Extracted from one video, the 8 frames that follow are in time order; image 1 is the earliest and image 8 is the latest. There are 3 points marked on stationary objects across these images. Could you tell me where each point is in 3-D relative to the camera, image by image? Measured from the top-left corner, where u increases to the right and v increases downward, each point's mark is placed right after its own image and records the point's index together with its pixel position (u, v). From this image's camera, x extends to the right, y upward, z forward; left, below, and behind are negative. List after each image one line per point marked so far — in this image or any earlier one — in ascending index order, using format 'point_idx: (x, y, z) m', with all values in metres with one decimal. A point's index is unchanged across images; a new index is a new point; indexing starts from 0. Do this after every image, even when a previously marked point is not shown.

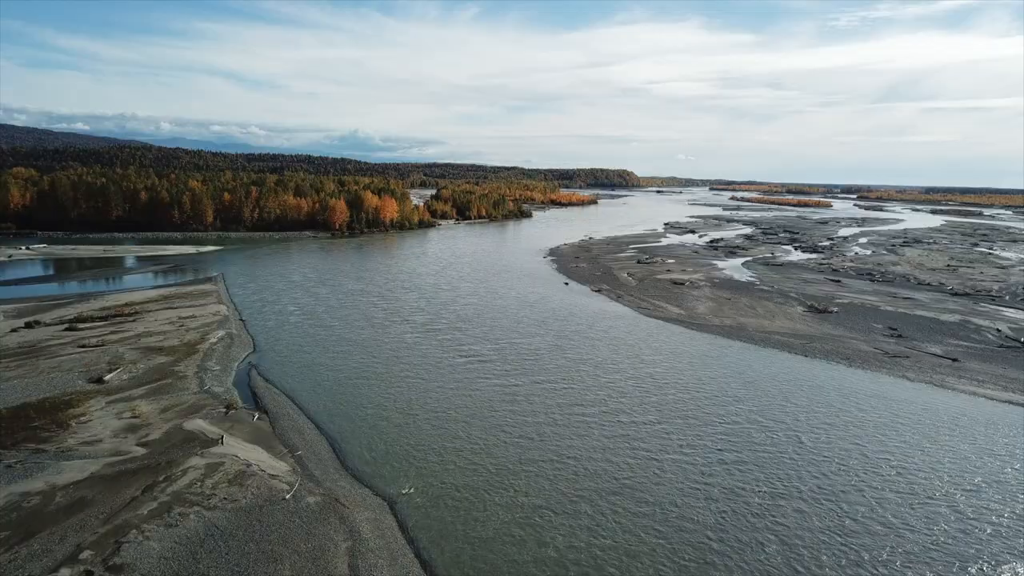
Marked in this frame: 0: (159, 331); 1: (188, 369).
0: (-13.6, -1.7, +19.1) m
1: (-10.3, -2.6, +15.8) m
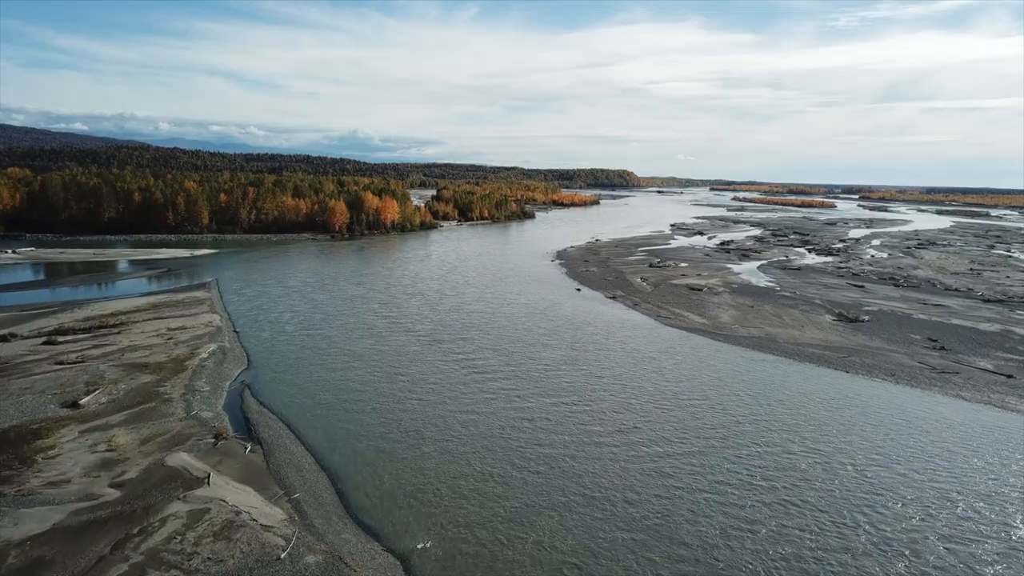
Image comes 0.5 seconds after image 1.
0: (-13.1, -2.0, +17.6) m
1: (-9.7, -3.0, +14.3) m
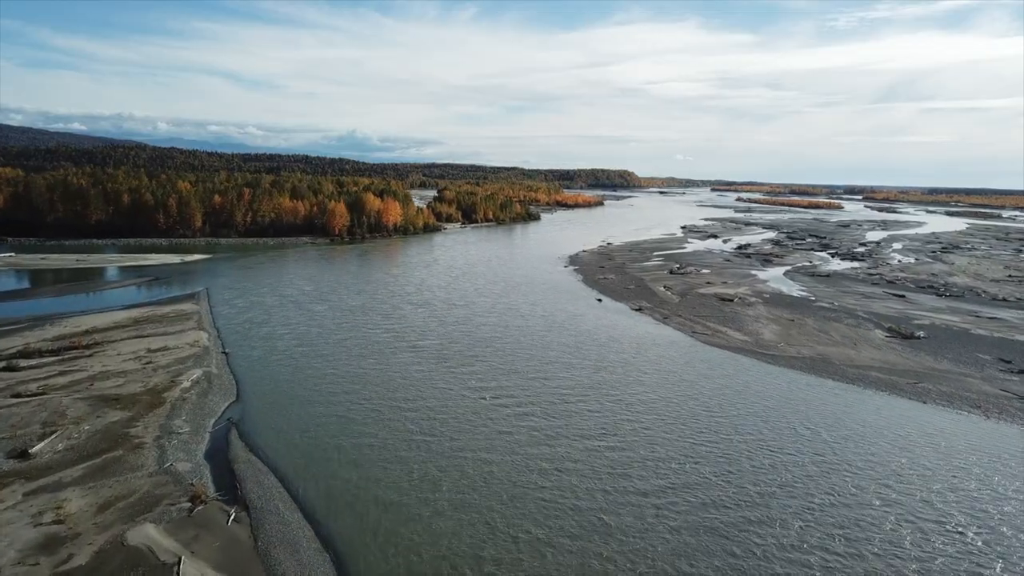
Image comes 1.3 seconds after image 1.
0: (-12.2, -2.6, +15.3) m
1: (-8.9, -3.5, +12.0) m
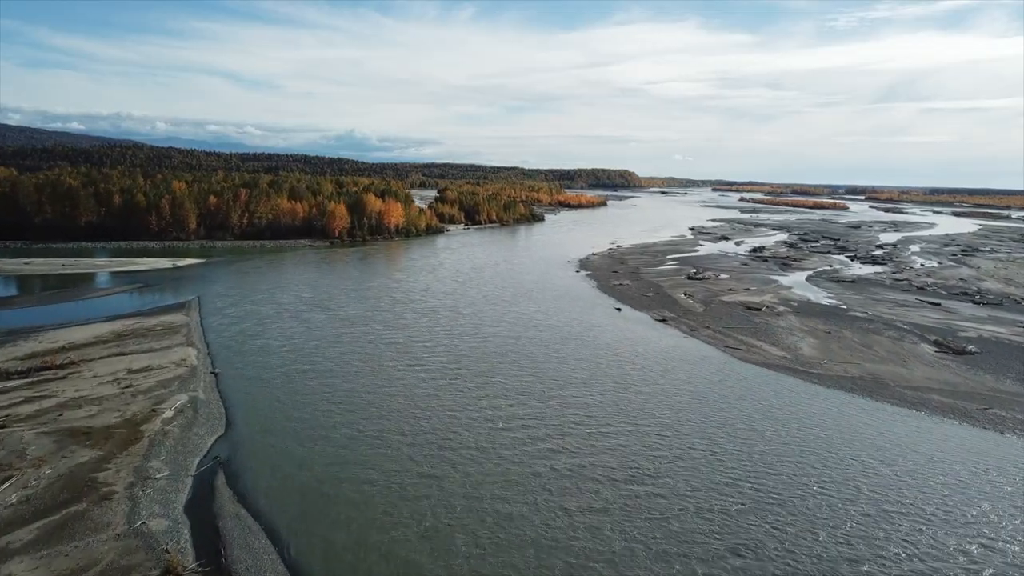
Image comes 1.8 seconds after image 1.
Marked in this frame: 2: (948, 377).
0: (-11.5, -3.0, +13.6) m
1: (-8.2, -4.0, +10.3) m
2: (+15.1, -3.1, +17.1) m
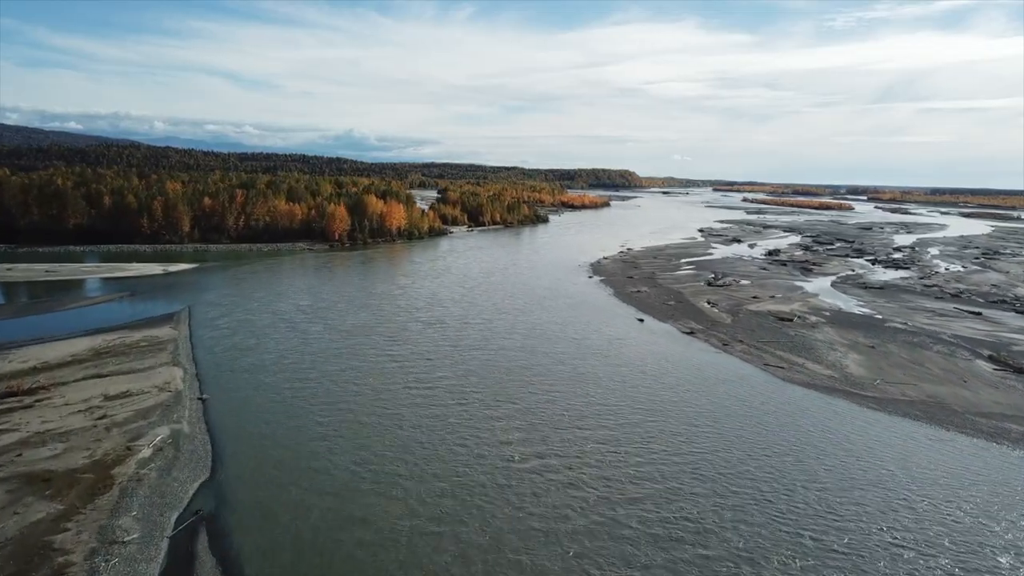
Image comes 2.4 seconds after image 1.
0: (-10.8, -3.5, +11.8) m
1: (-7.5, -4.4, +8.5) m
2: (+15.7, -3.5, +15.4) m
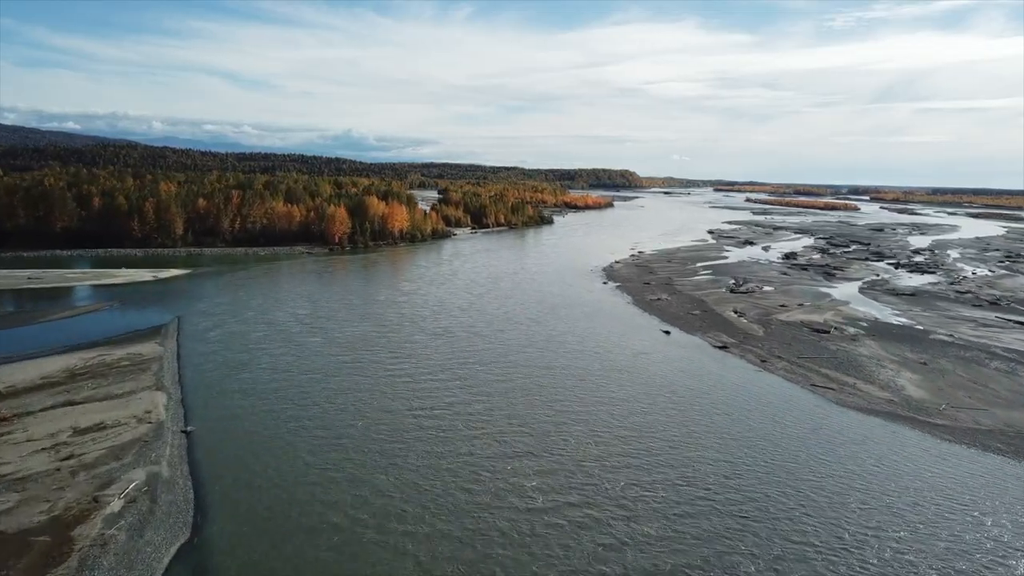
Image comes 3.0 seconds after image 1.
0: (-10.1, -3.9, +10.1) m
1: (-6.8, -4.8, +6.8) m
2: (+16.5, -3.9, +13.7) m
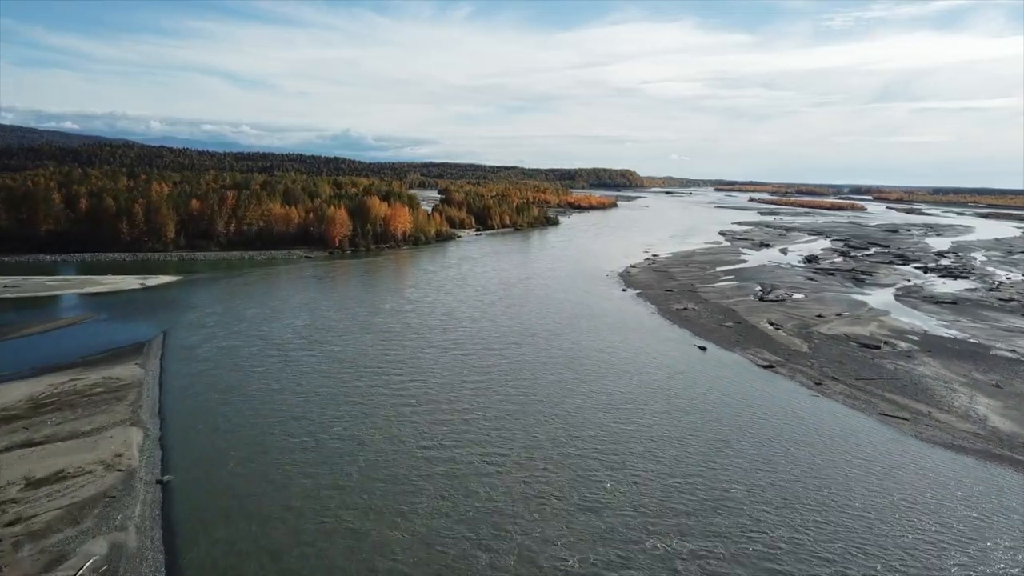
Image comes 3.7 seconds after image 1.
0: (-9.3, -4.4, +8.1) m
1: (-5.9, -5.3, +4.8) m
2: (+17.3, -4.4, +11.8) m
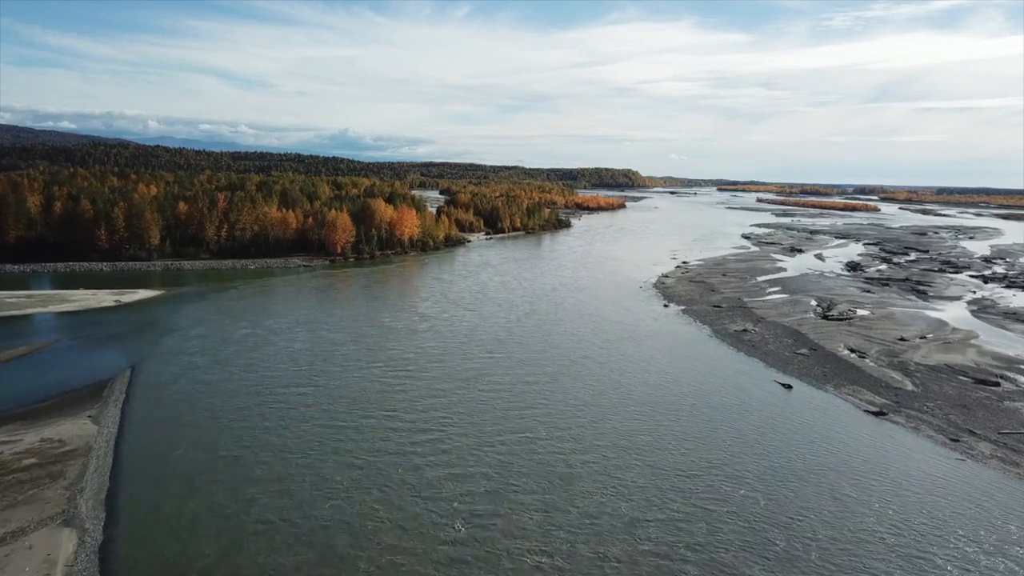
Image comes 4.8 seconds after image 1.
0: (-7.8, -5.2, +4.6) m
1: (-4.5, -6.1, +1.3) m
2: (+18.7, -5.2, +8.3) m
